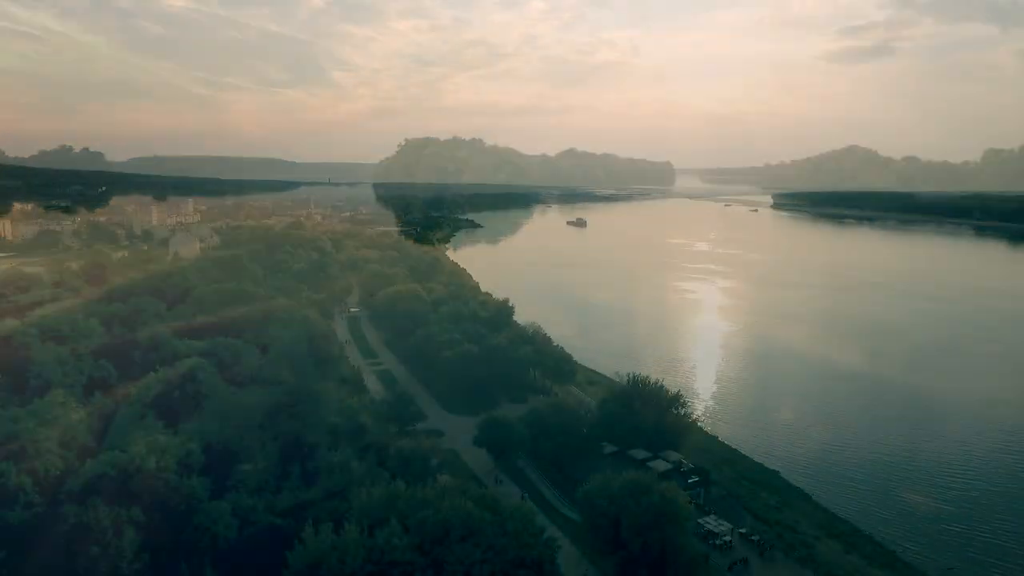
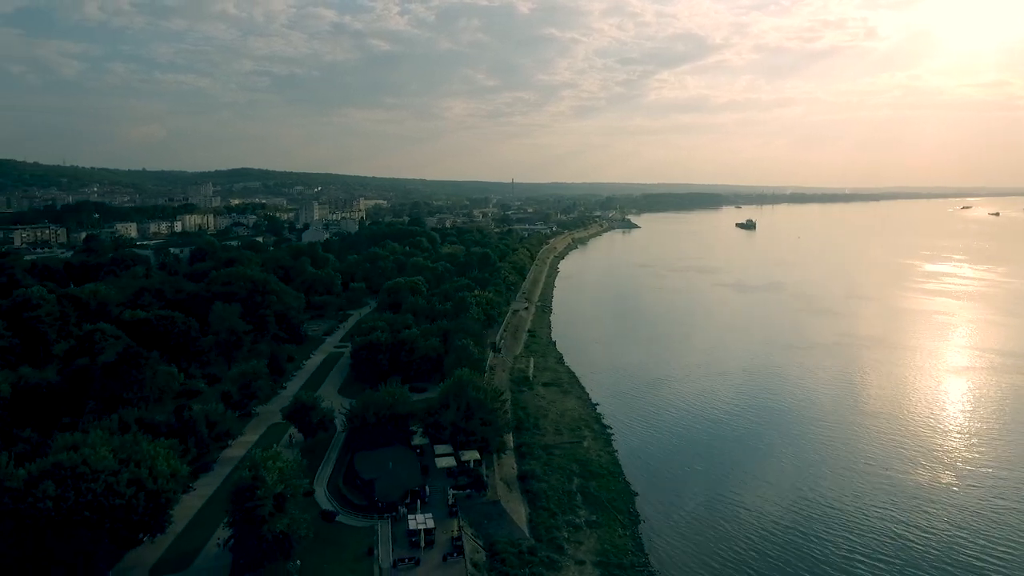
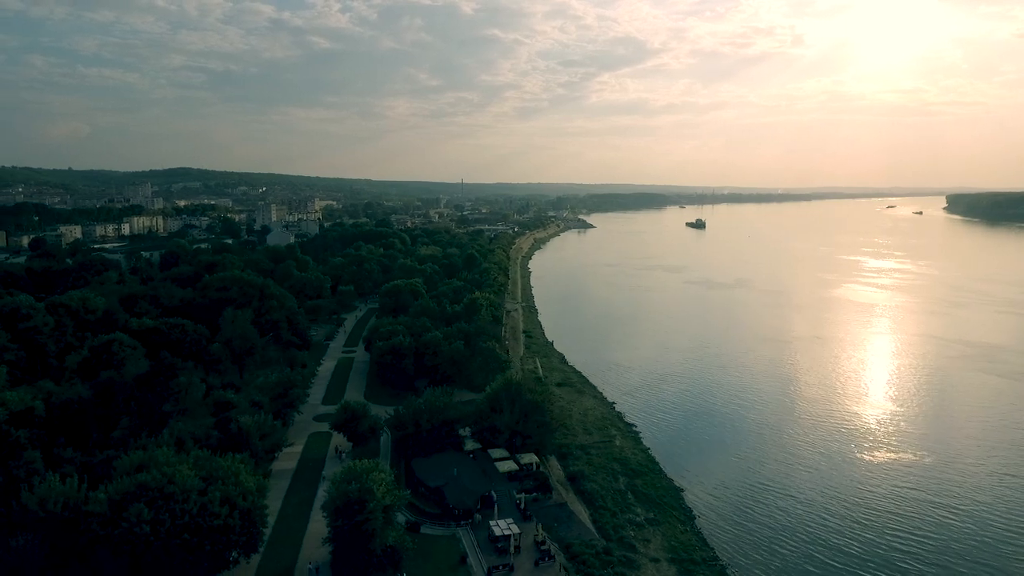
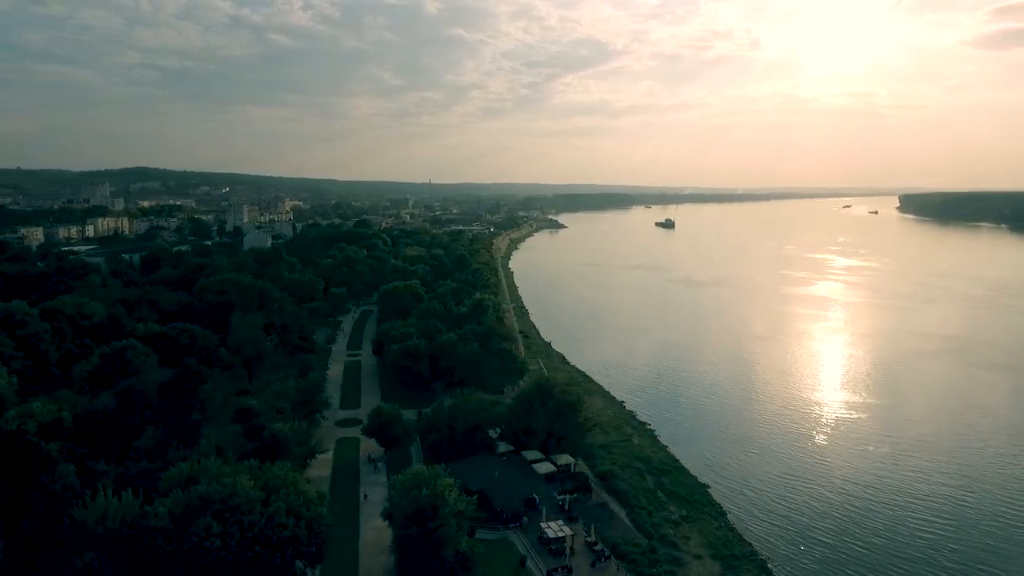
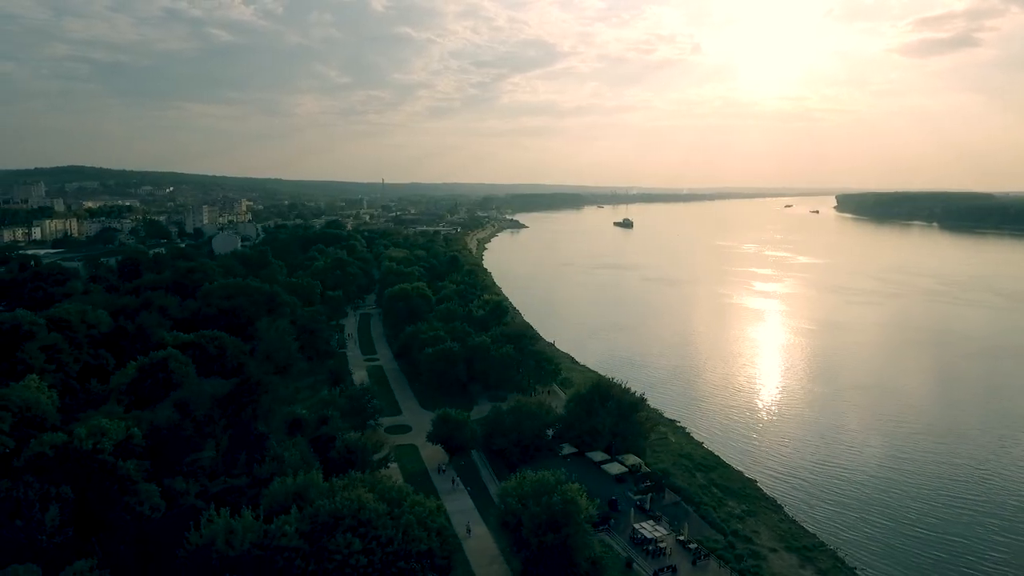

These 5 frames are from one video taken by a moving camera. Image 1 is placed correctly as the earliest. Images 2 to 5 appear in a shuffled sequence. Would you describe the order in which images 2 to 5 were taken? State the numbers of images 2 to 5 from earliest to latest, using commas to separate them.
5, 4, 3, 2
